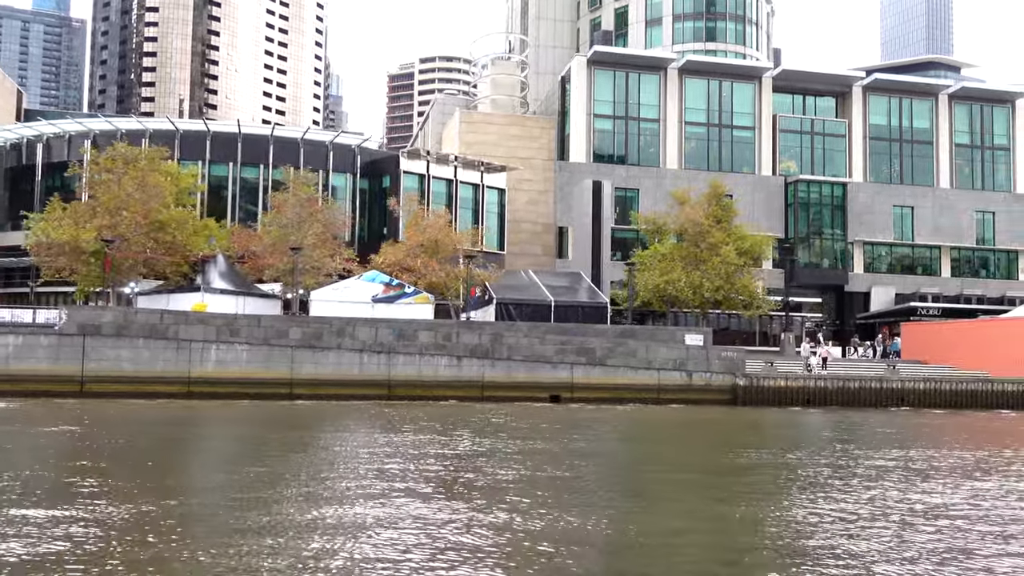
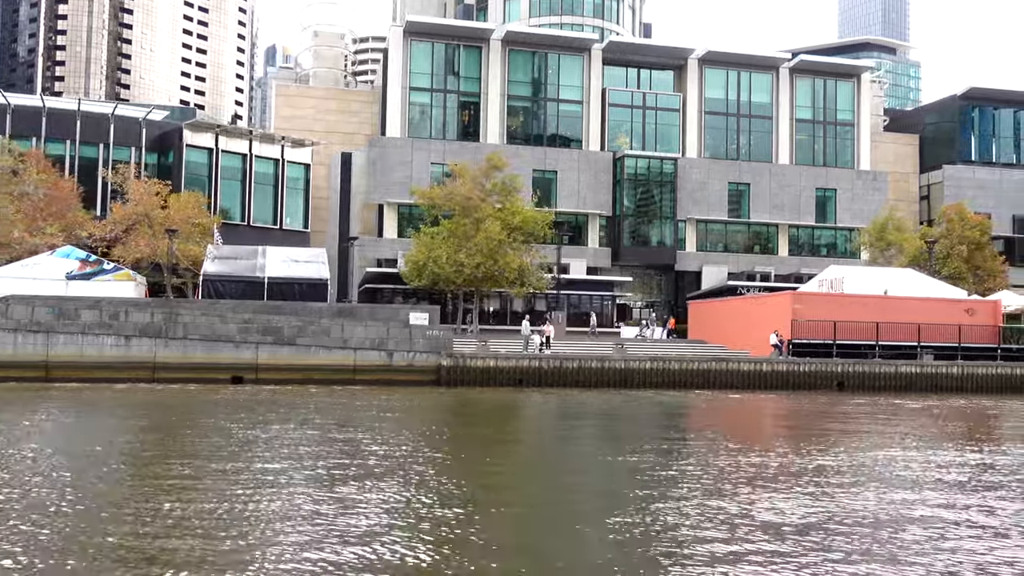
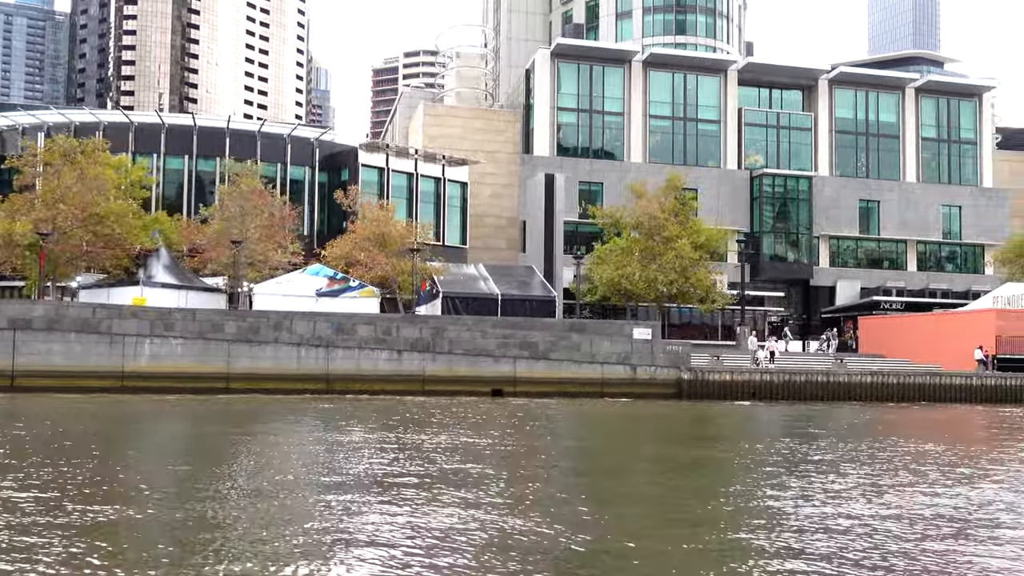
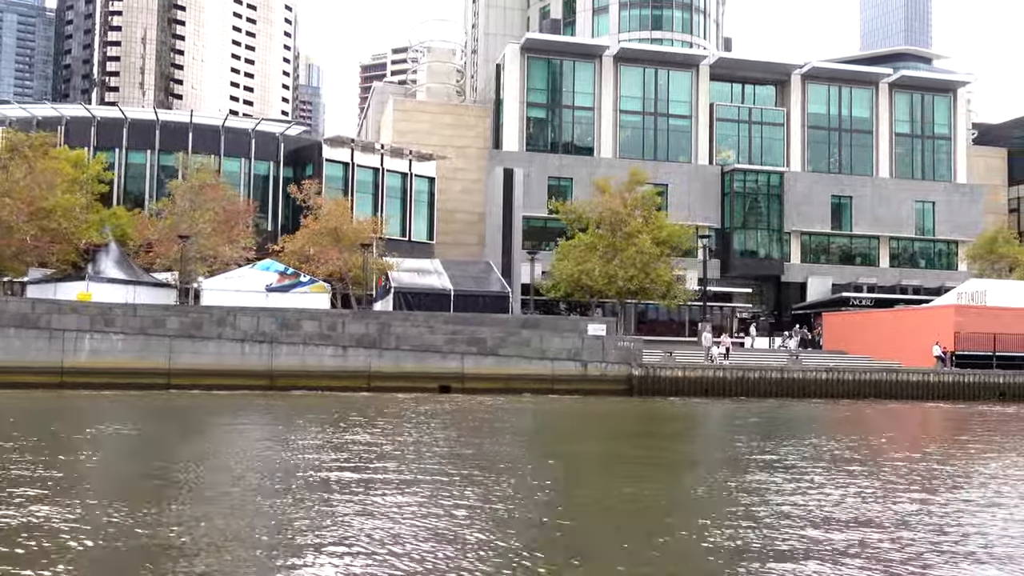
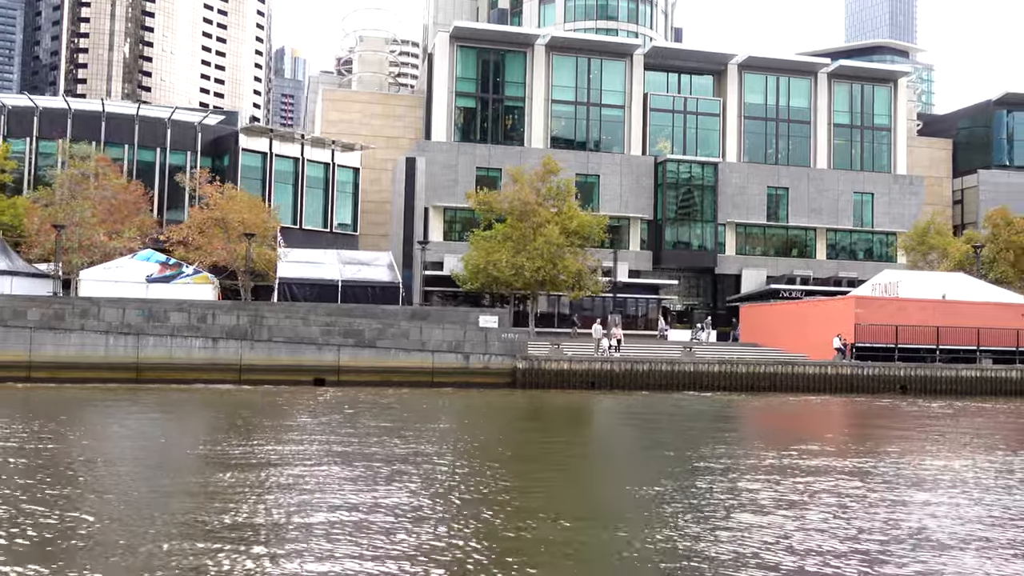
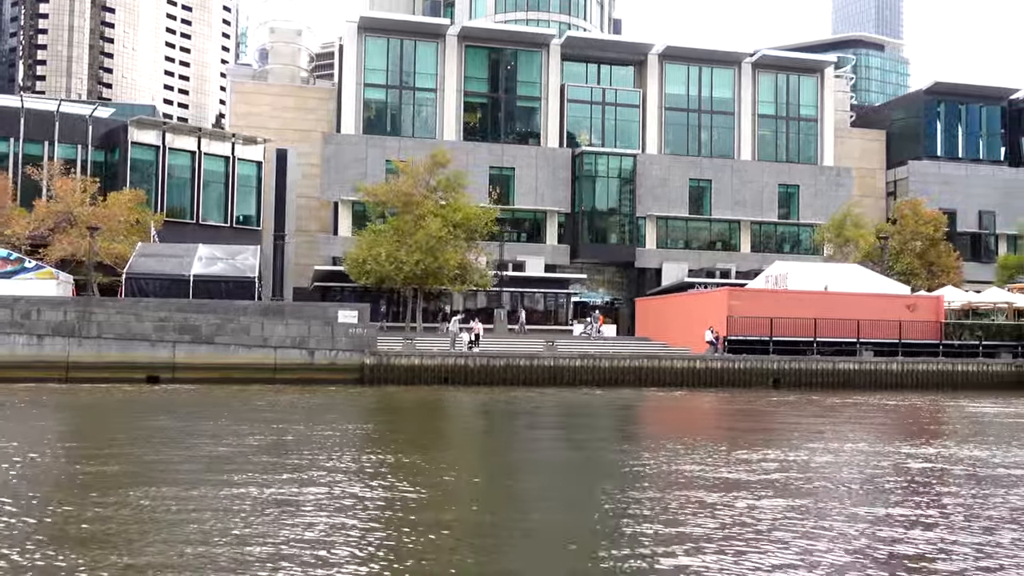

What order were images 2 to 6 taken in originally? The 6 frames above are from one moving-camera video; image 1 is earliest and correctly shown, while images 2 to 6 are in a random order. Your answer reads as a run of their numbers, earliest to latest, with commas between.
3, 4, 5, 2, 6
